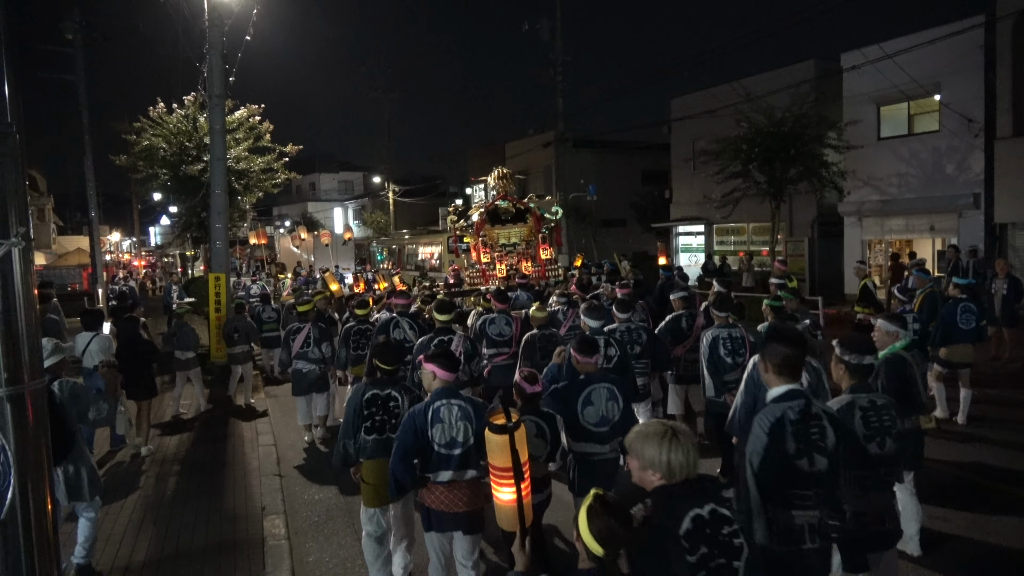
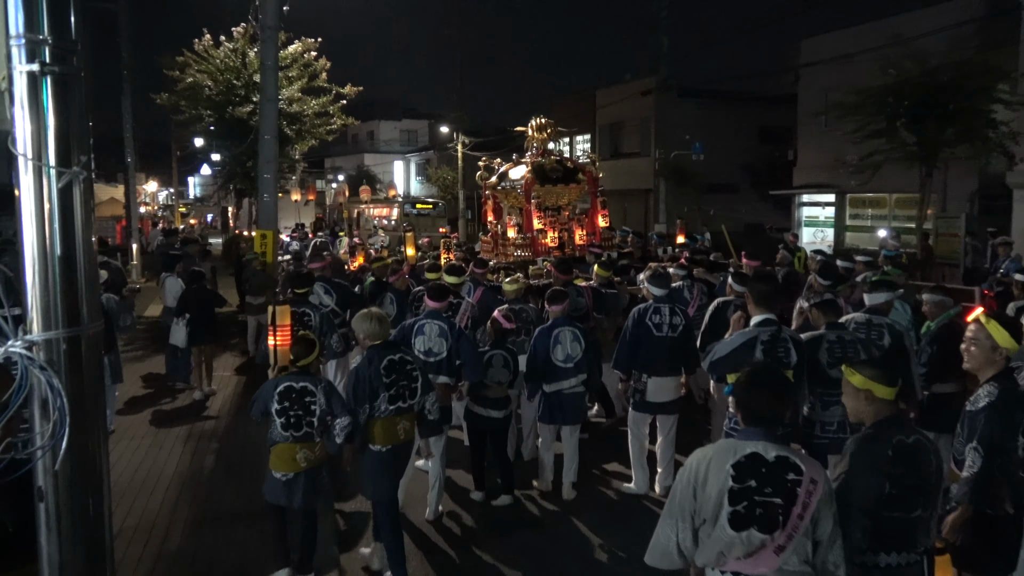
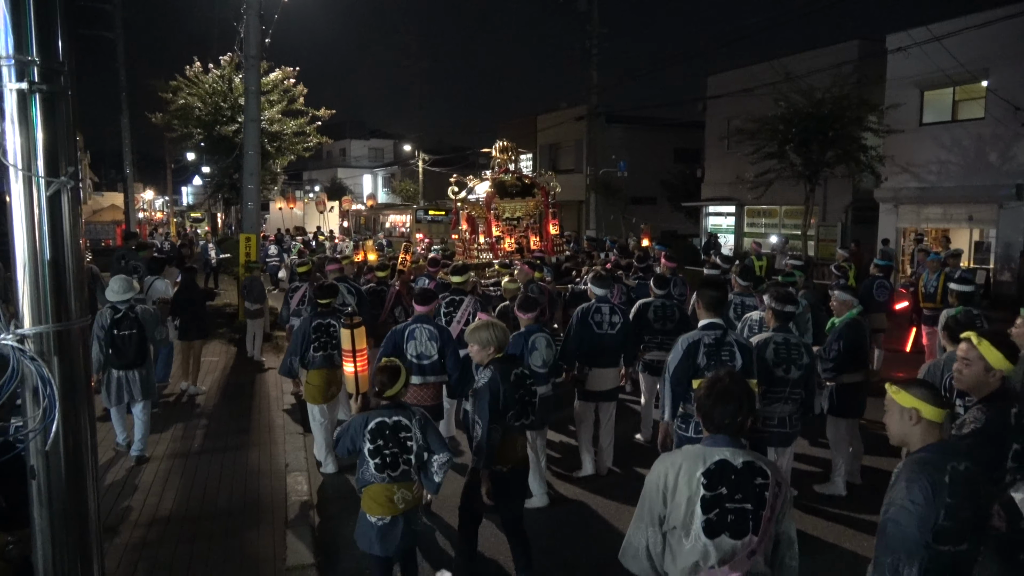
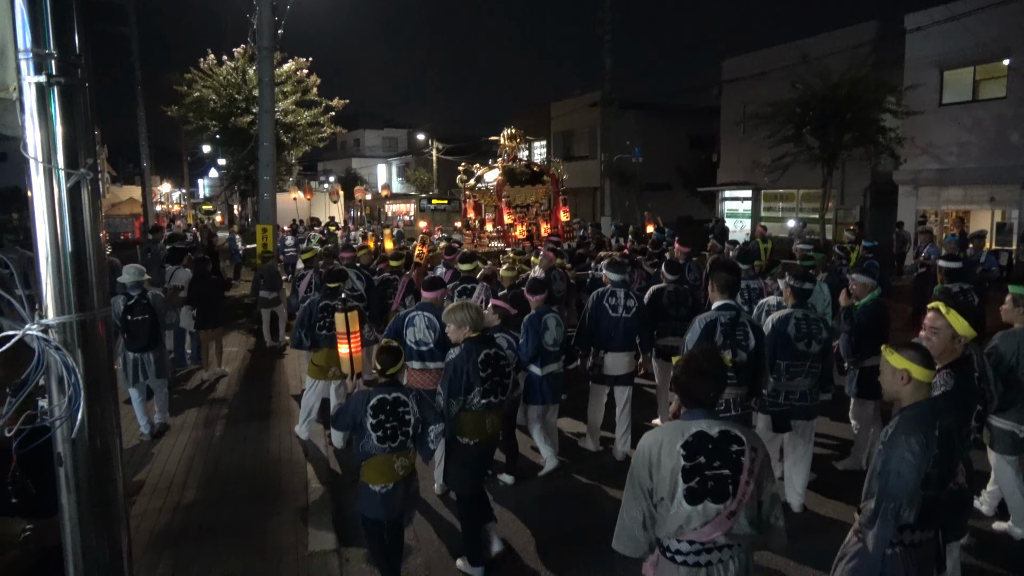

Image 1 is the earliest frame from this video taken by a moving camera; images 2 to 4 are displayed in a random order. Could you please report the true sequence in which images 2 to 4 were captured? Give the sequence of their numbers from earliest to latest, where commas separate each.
3, 4, 2
